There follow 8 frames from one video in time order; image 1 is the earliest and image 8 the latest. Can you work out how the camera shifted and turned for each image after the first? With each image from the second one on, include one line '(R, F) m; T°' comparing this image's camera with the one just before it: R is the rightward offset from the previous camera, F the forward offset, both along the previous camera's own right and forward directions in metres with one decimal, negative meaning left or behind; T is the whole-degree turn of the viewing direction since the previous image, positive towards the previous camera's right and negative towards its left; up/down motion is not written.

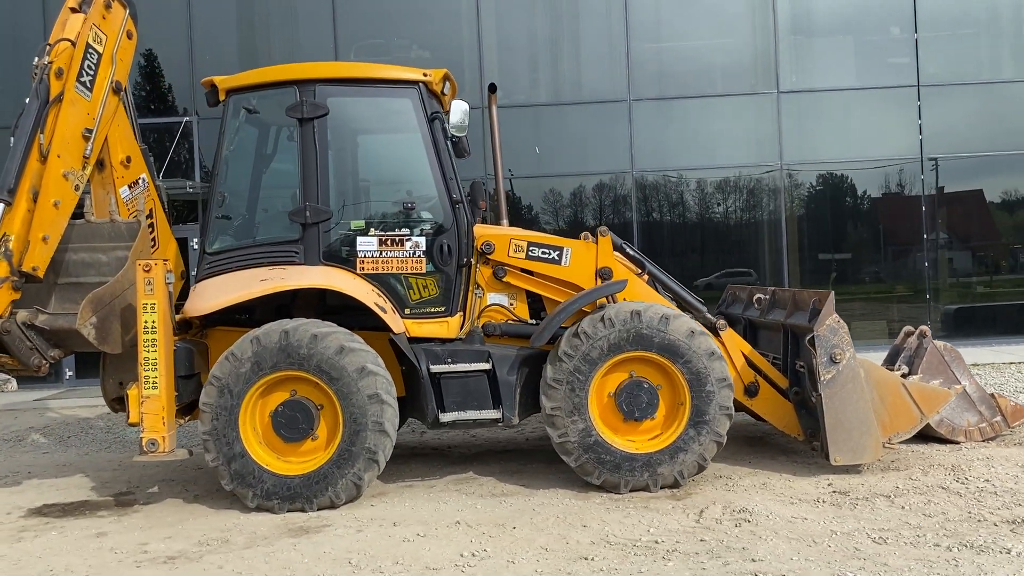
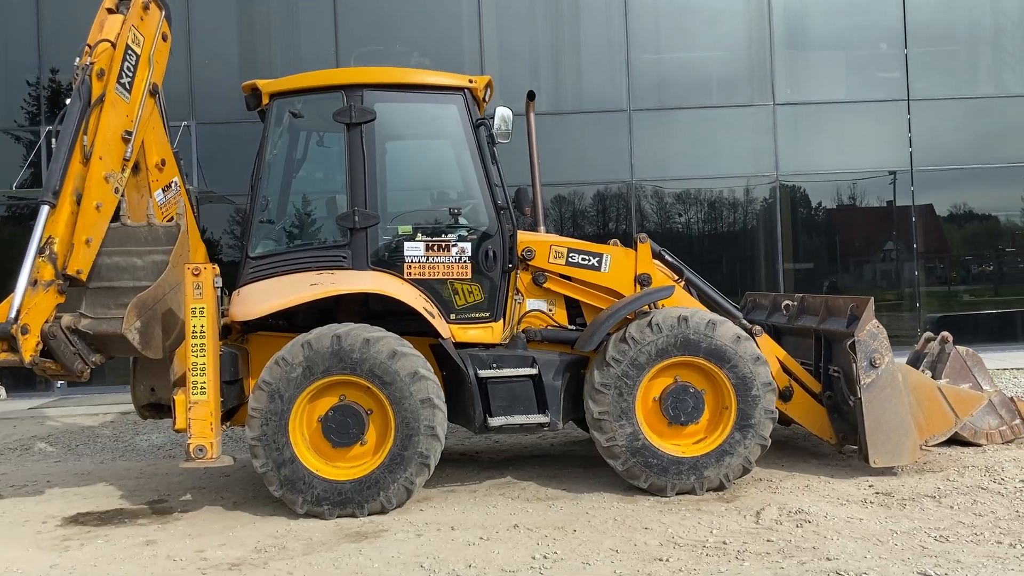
(-0.5, 0.0) m; +3°
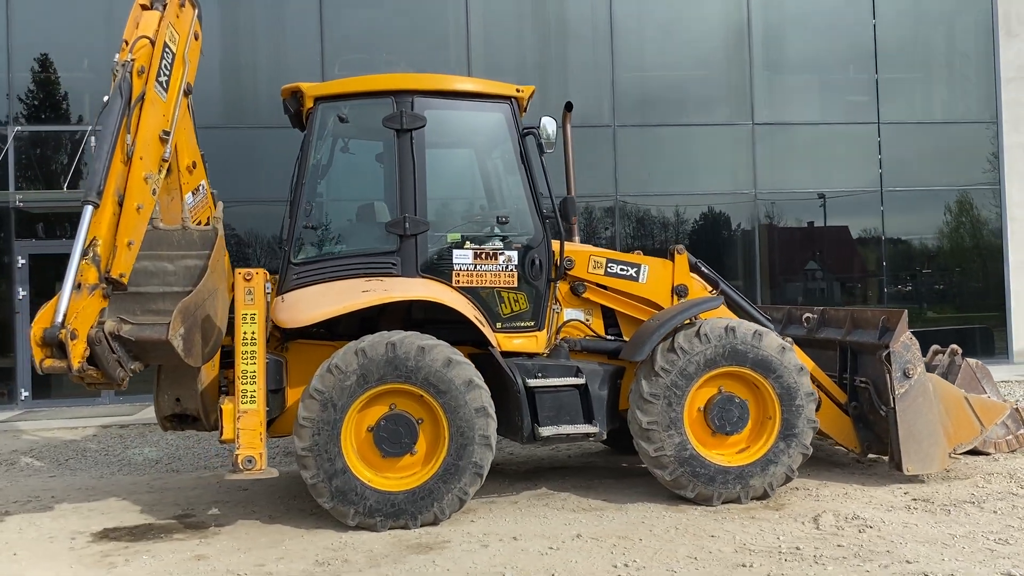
(-0.6, 0.0) m; +5°
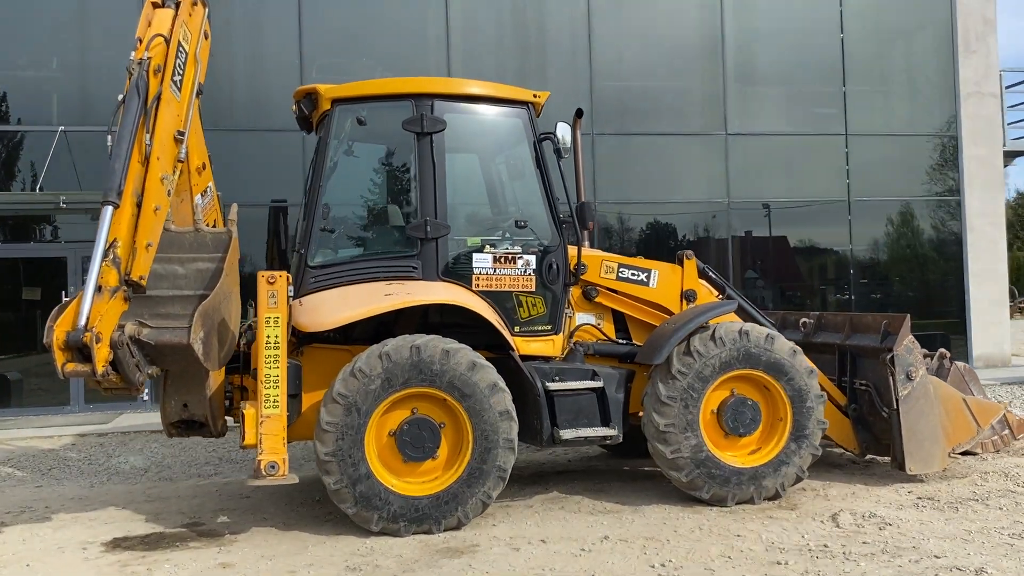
(-0.4, 0.0) m; +4°
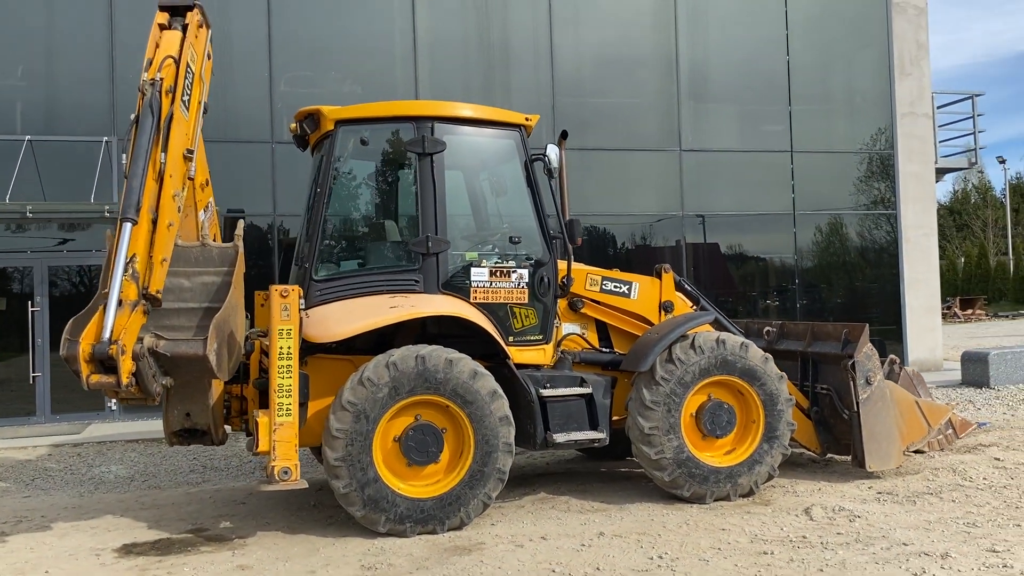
(-0.3, -0.3) m; +4°
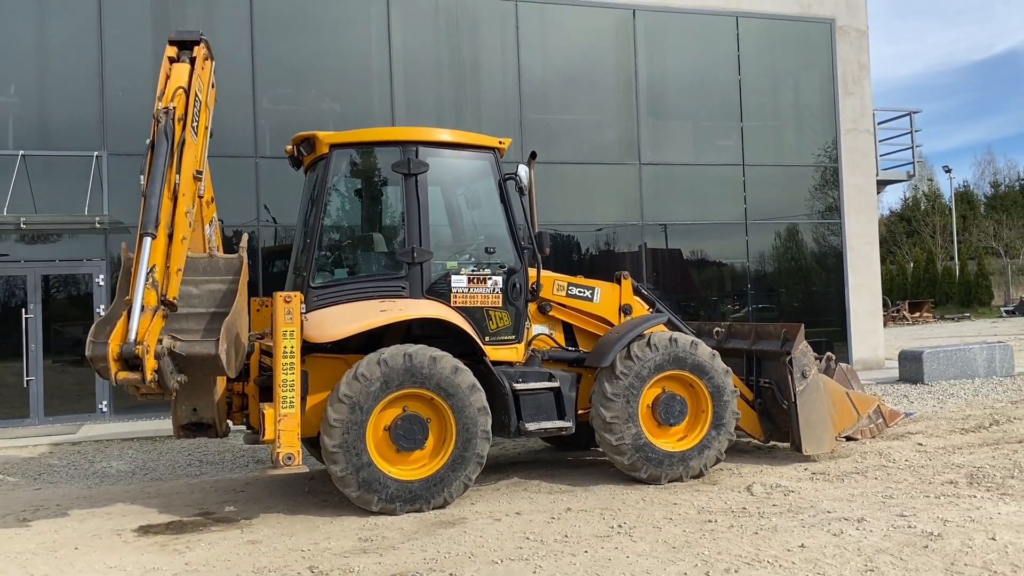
(-0.1, -0.6) m; +2°
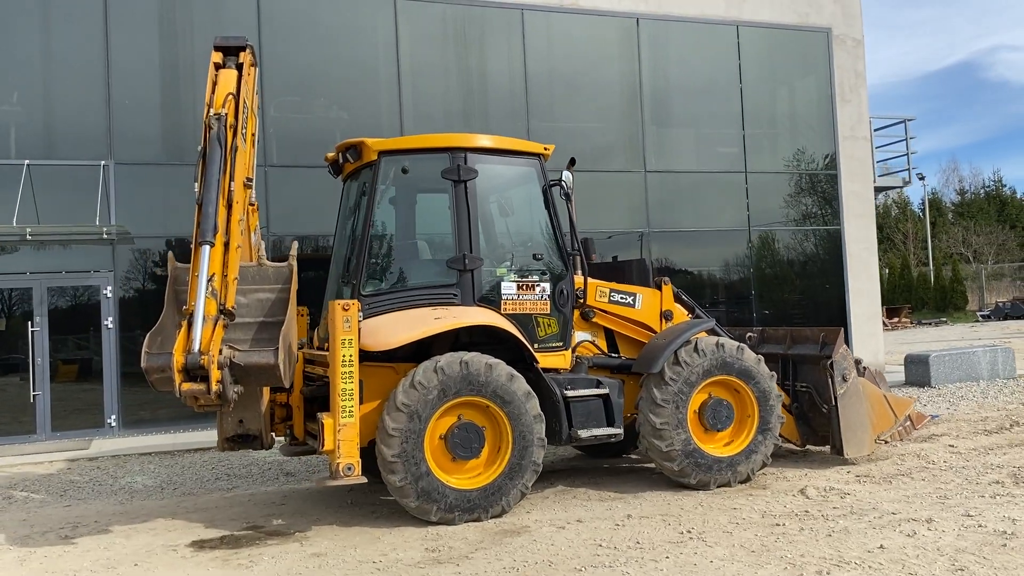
(-0.5, 0.0) m; +2°
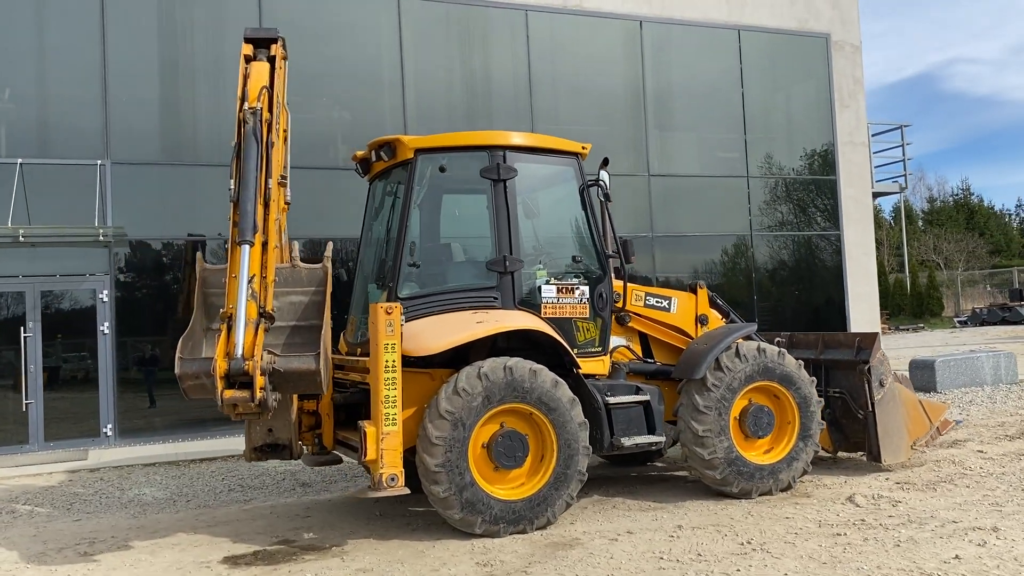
(-0.4, +0.2) m; +2°
